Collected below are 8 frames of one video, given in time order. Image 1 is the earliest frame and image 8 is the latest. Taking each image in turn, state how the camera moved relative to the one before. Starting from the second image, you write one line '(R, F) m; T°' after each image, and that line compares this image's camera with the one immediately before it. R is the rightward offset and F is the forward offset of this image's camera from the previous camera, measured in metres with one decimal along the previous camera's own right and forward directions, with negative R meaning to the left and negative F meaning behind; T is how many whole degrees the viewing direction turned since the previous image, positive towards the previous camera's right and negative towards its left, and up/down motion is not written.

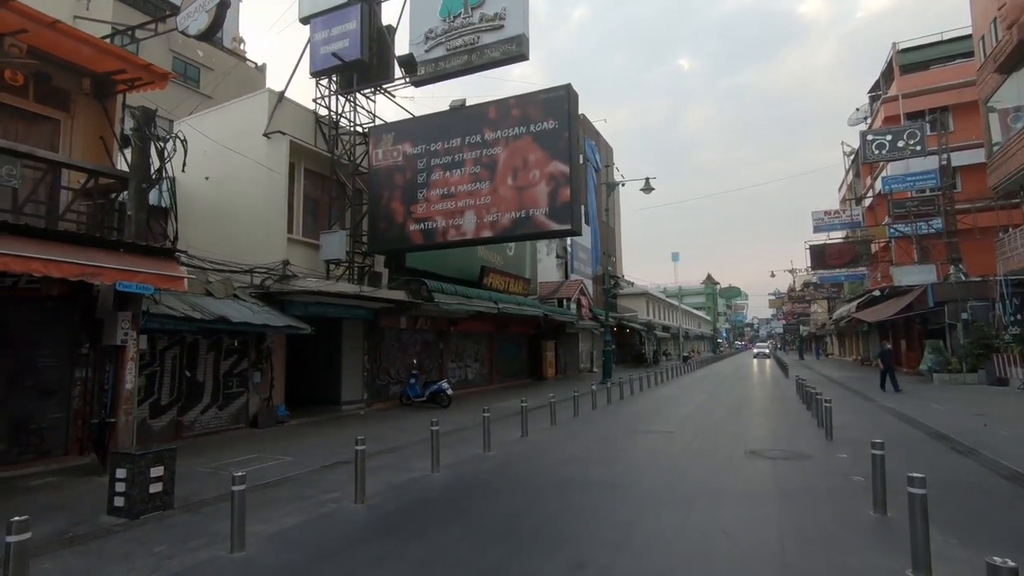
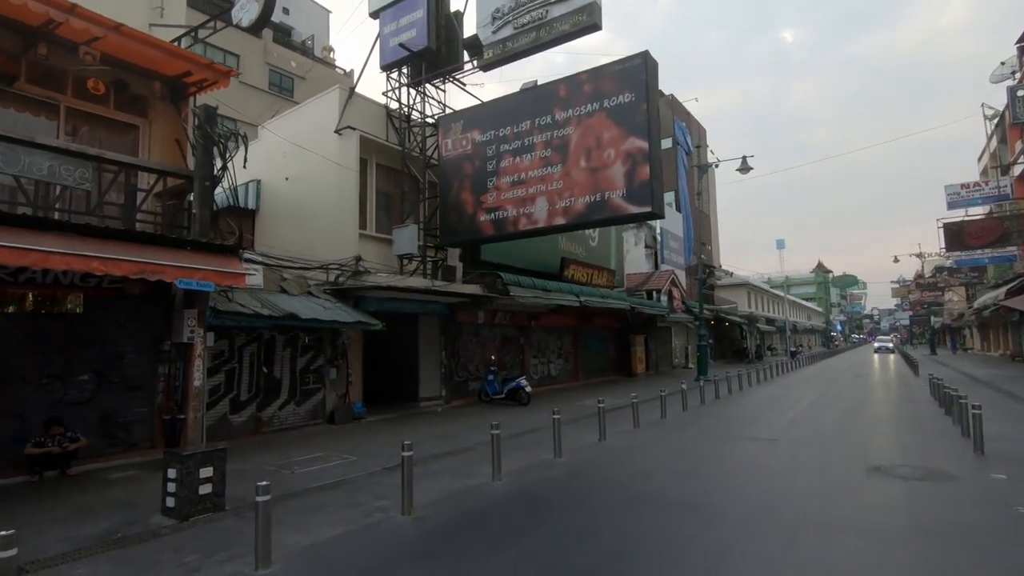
(+0.4, +0.9) m; -10°
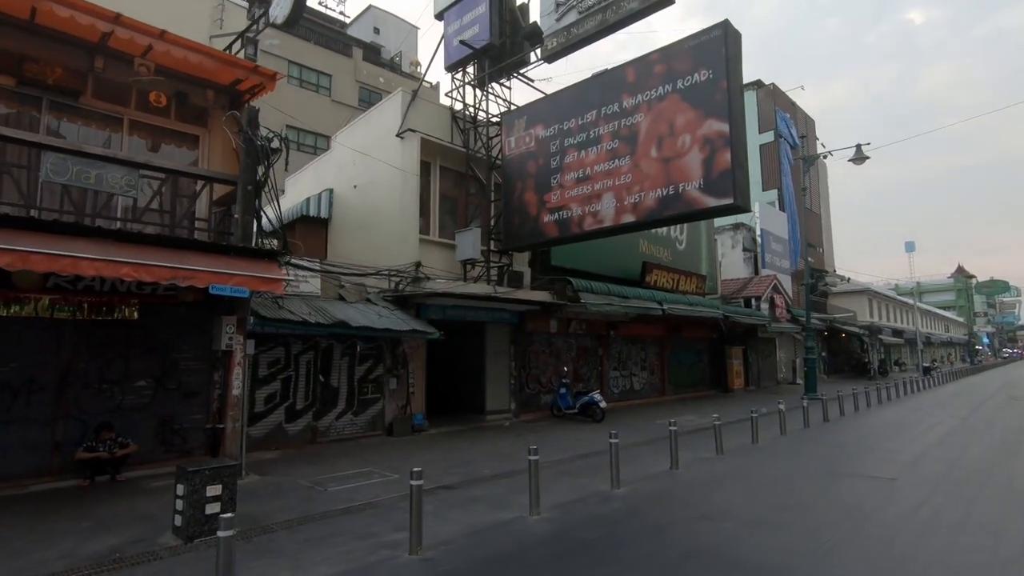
(+0.7, +1.1) m; -10°
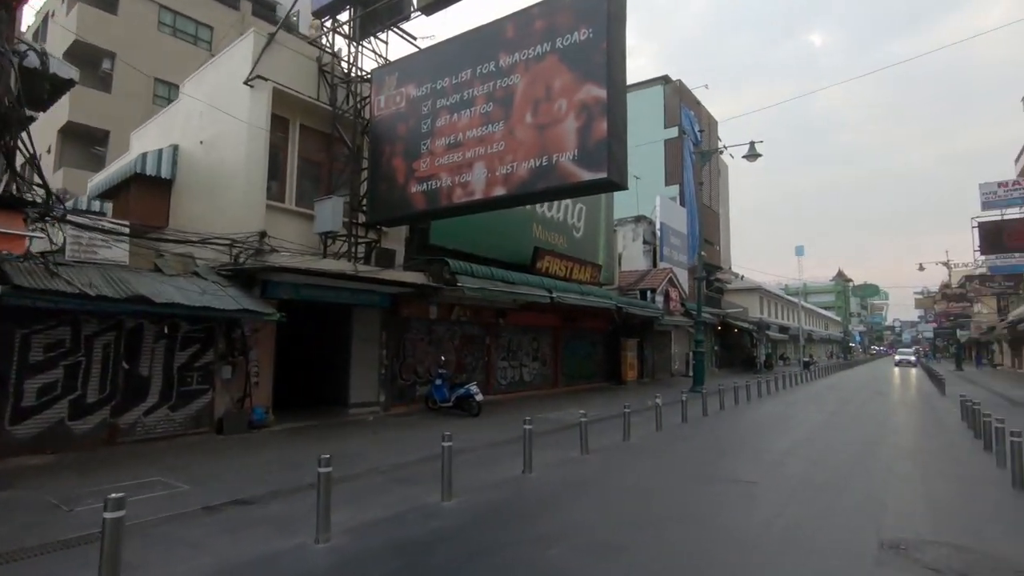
(+1.2, +1.3) m; +8°
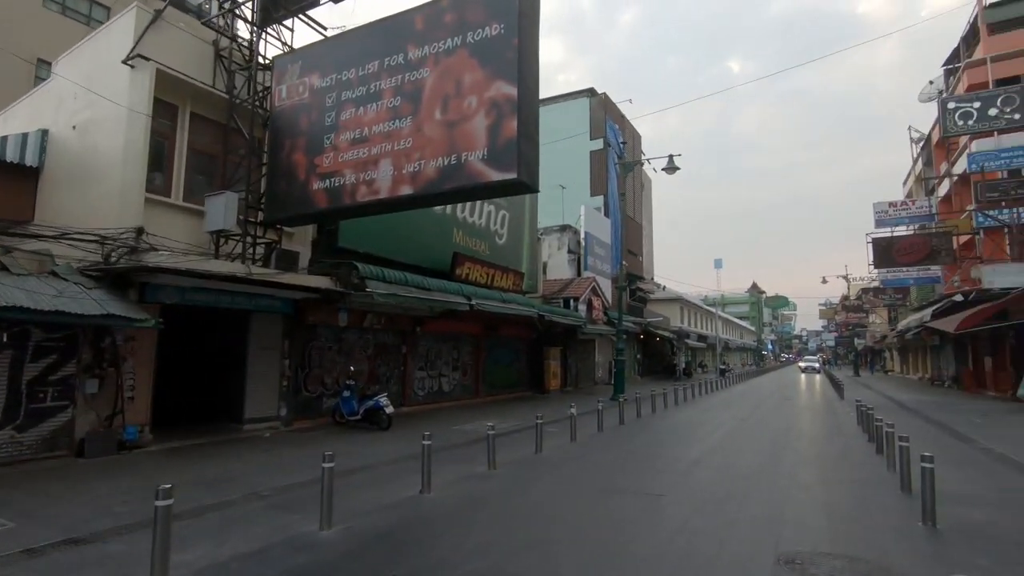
(+0.4, +0.5) m; +7°
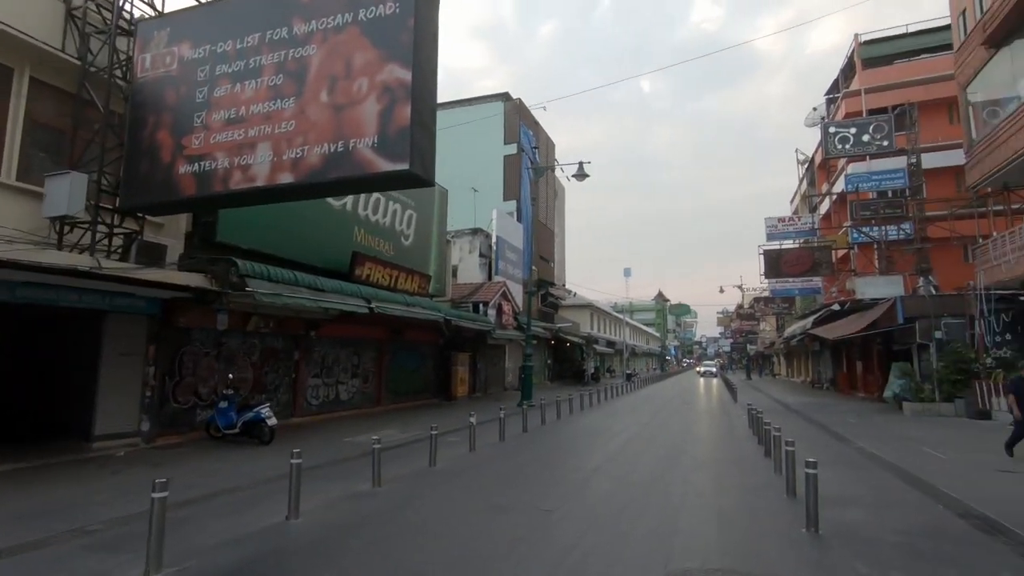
(+0.4, +0.6) m; +9°
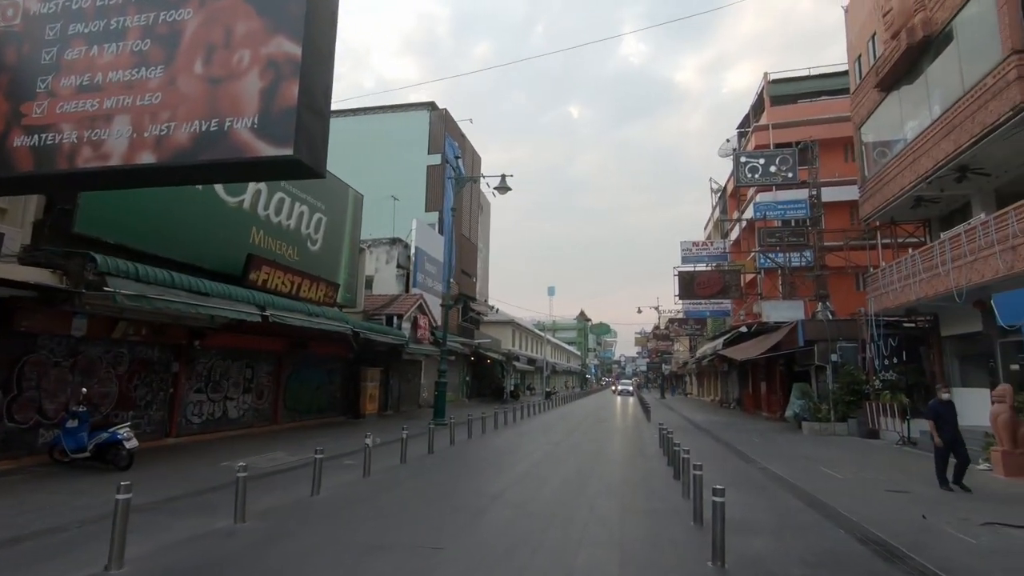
(+0.4, +0.7) m; +8°
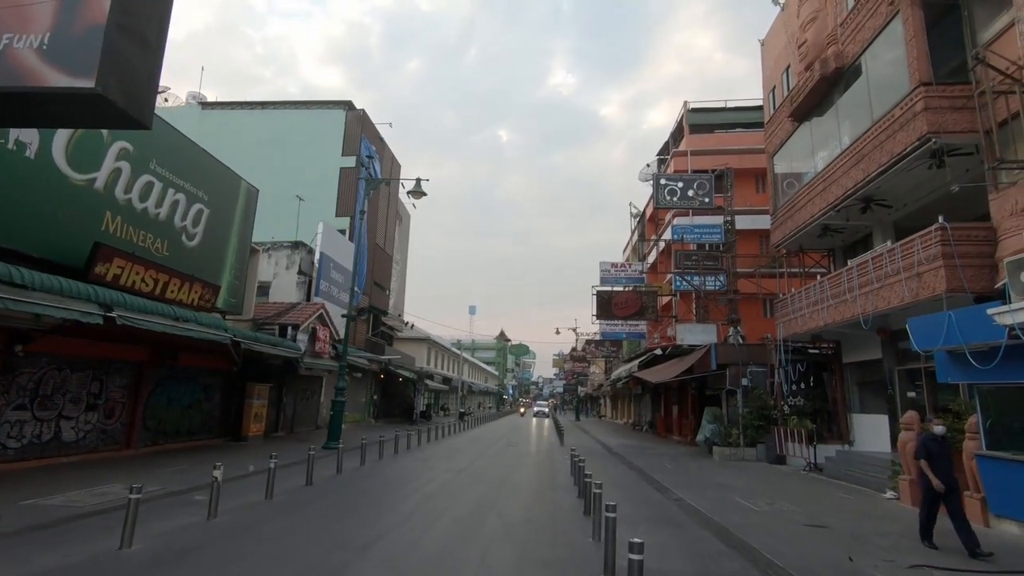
(+0.4, +1.4) m; +8°
